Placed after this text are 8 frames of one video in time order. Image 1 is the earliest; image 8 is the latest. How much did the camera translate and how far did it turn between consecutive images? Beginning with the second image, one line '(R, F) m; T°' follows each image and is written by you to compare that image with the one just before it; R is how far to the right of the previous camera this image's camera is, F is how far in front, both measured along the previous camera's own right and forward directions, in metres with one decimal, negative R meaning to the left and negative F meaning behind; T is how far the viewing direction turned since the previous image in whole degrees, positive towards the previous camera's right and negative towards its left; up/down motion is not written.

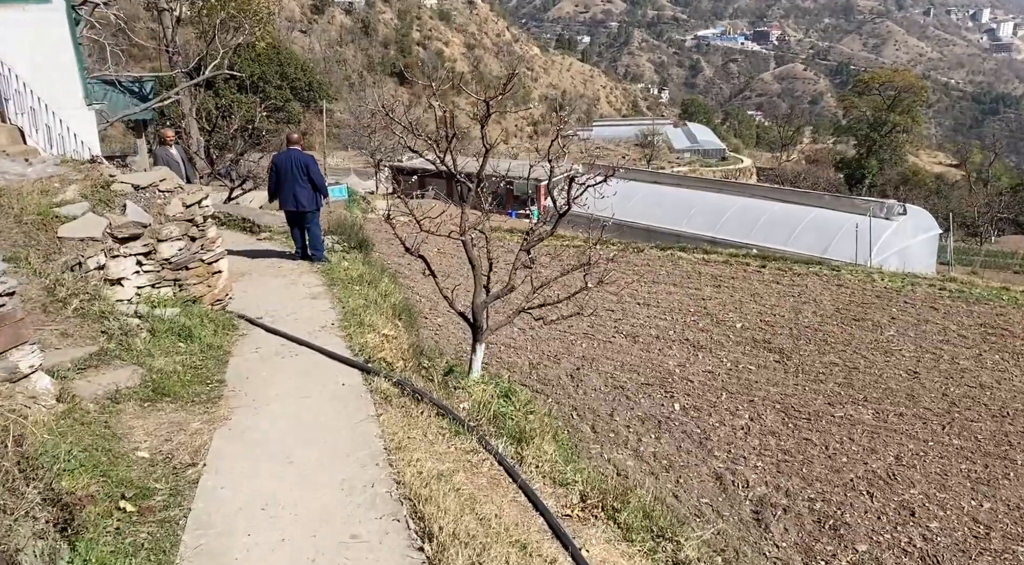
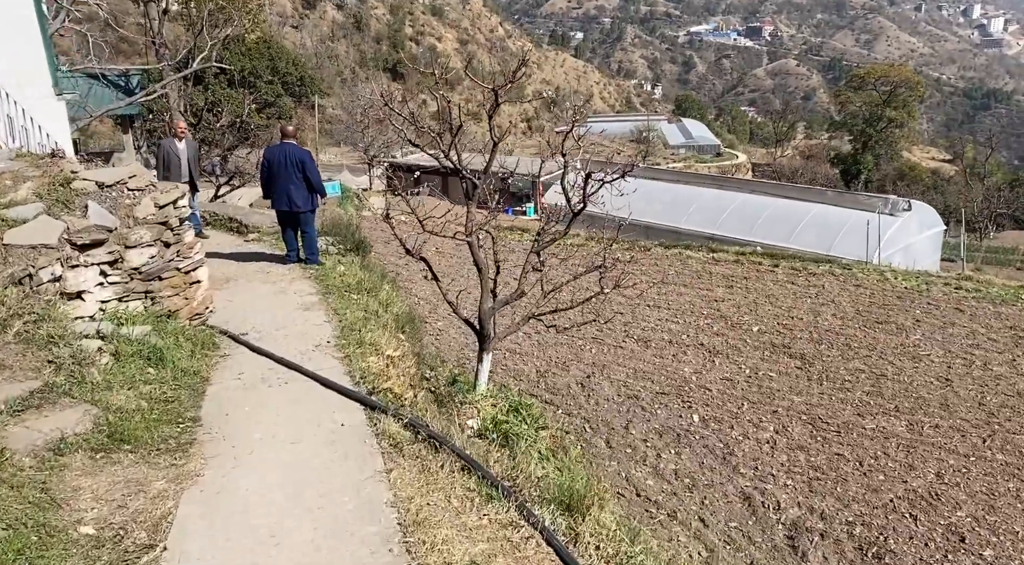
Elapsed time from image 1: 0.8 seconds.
(-0.1, +0.5) m; +1°
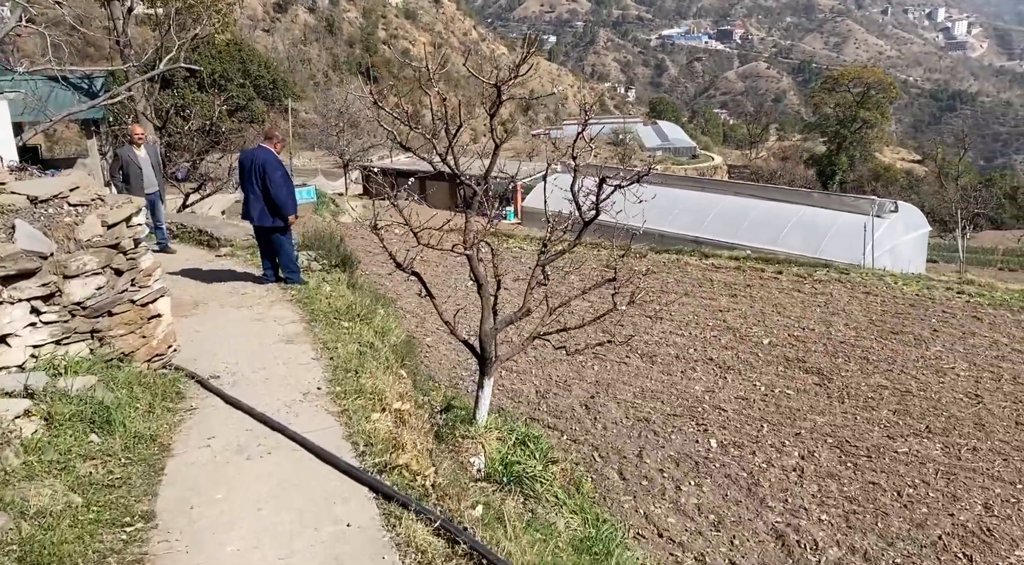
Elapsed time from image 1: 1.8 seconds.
(-0.2, +0.6) m; +2°
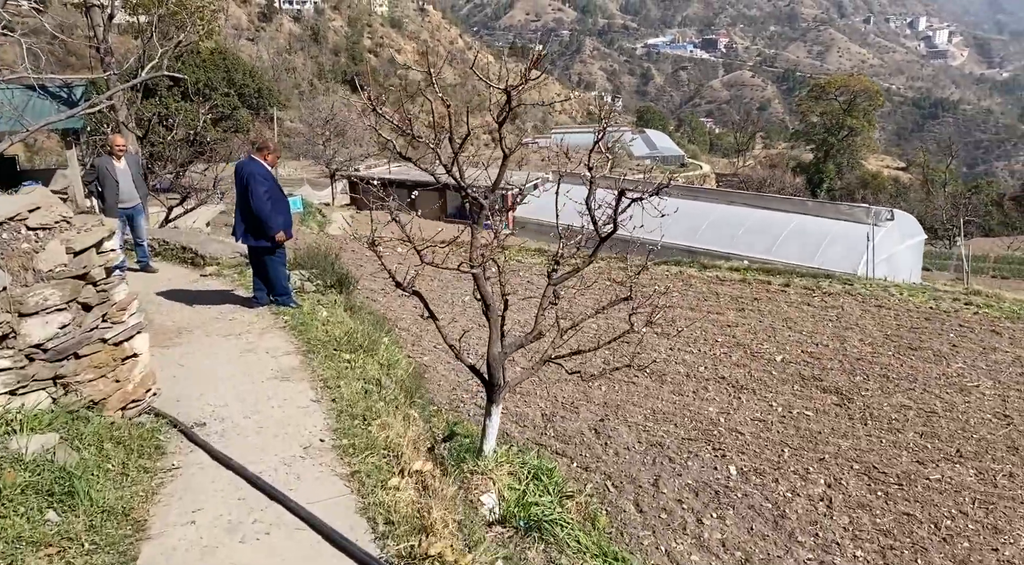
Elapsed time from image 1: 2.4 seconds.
(-0.1, +0.4) m; +1°
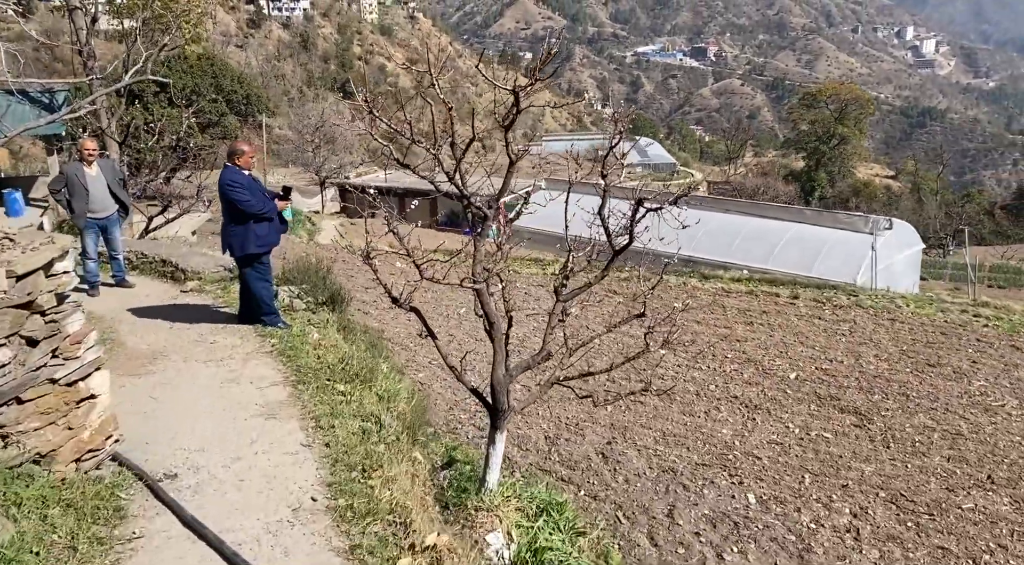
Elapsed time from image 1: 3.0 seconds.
(-0.1, +0.4) m; +1°
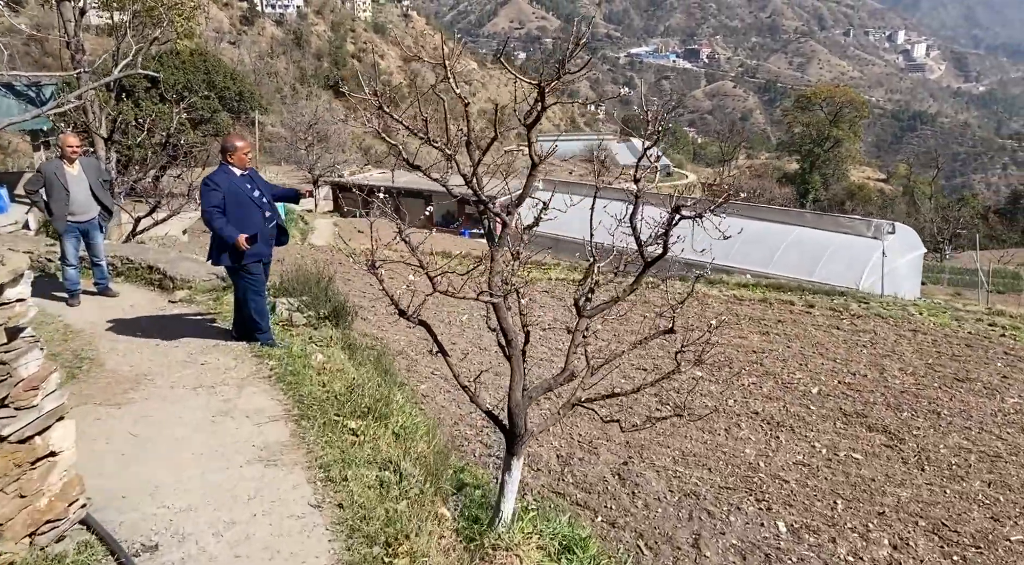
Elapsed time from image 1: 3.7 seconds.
(-0.2, +0.4) m; +1°
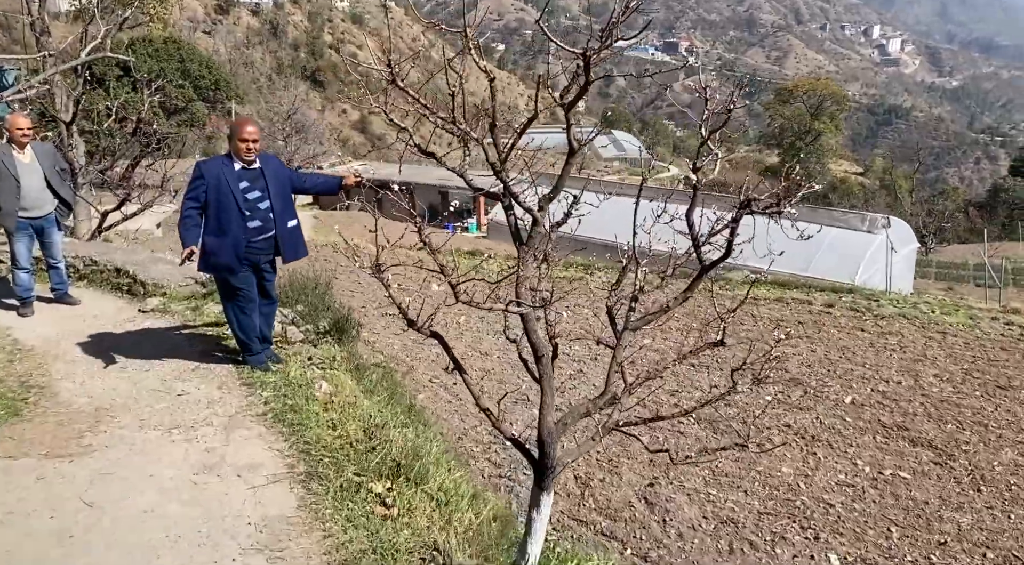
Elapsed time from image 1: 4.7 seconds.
(-0.3, +0.6) m; +2°
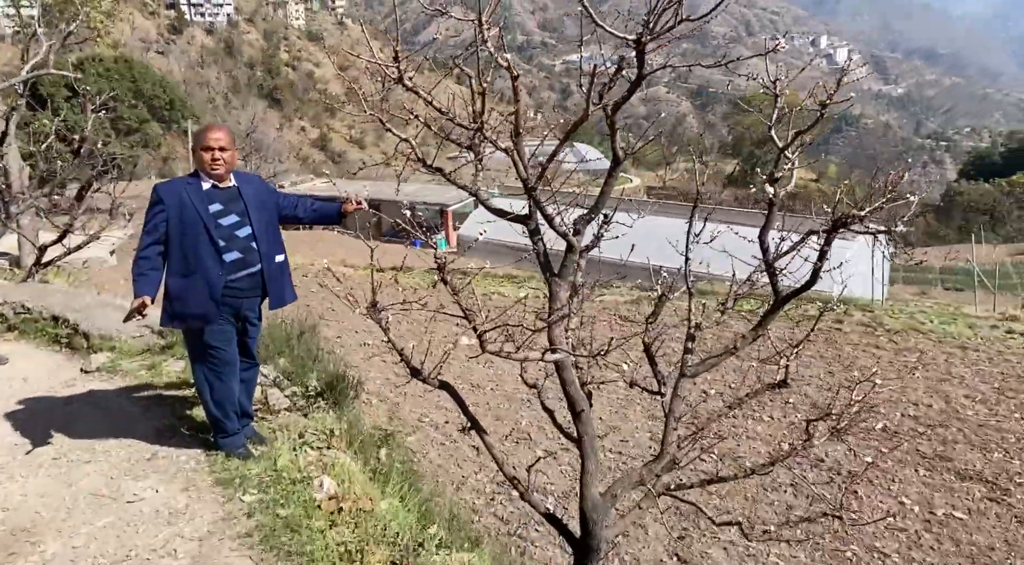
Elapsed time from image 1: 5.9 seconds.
(-0.3, +0.6) m; +3°
